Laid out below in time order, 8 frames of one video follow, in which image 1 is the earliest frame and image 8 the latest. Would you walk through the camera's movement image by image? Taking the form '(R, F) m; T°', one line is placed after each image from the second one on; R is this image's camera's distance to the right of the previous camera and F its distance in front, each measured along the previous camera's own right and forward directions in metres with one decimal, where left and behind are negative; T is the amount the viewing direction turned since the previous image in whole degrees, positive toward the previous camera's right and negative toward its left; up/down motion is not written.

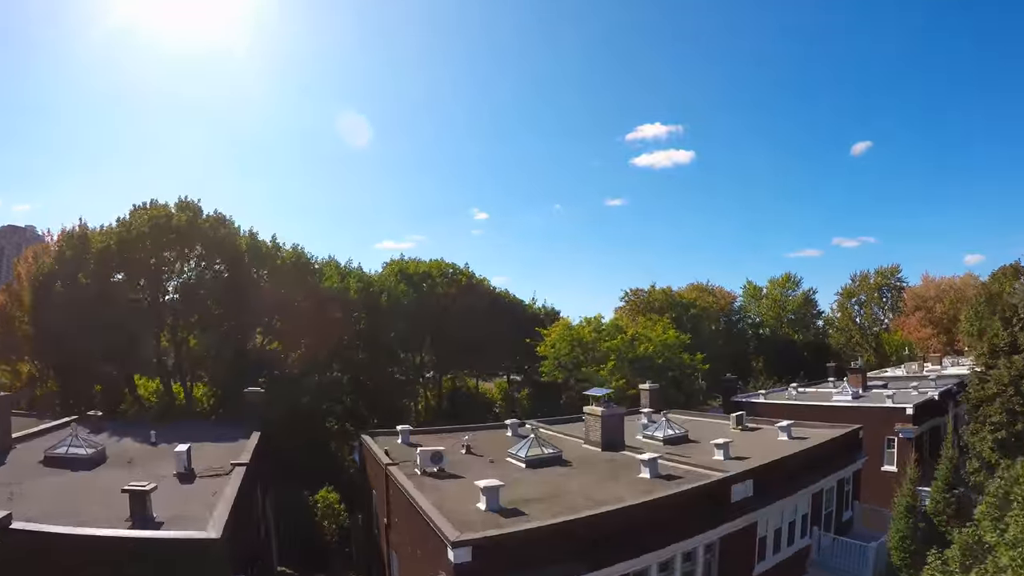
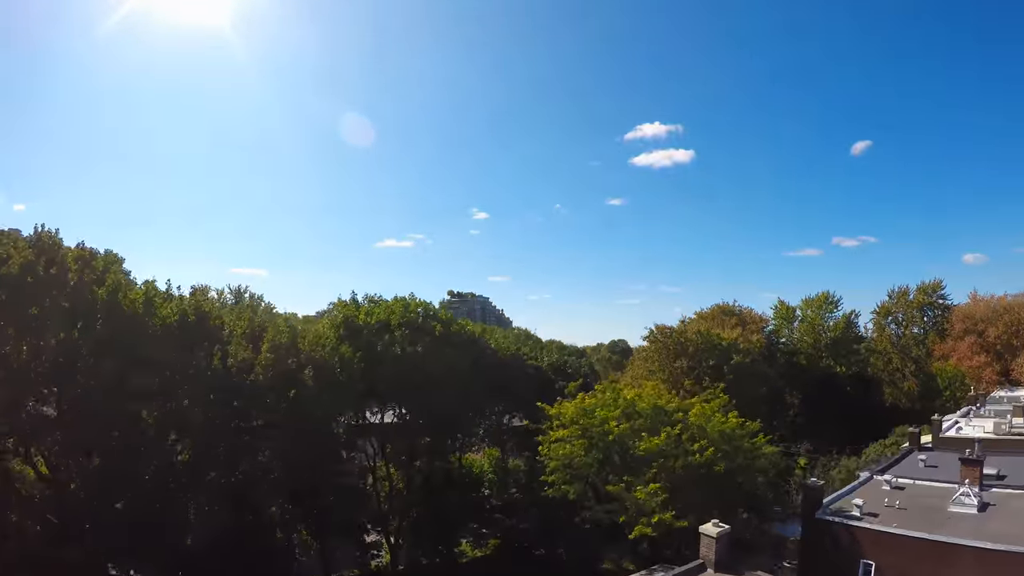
(+0.3, +6.6) m; 0°
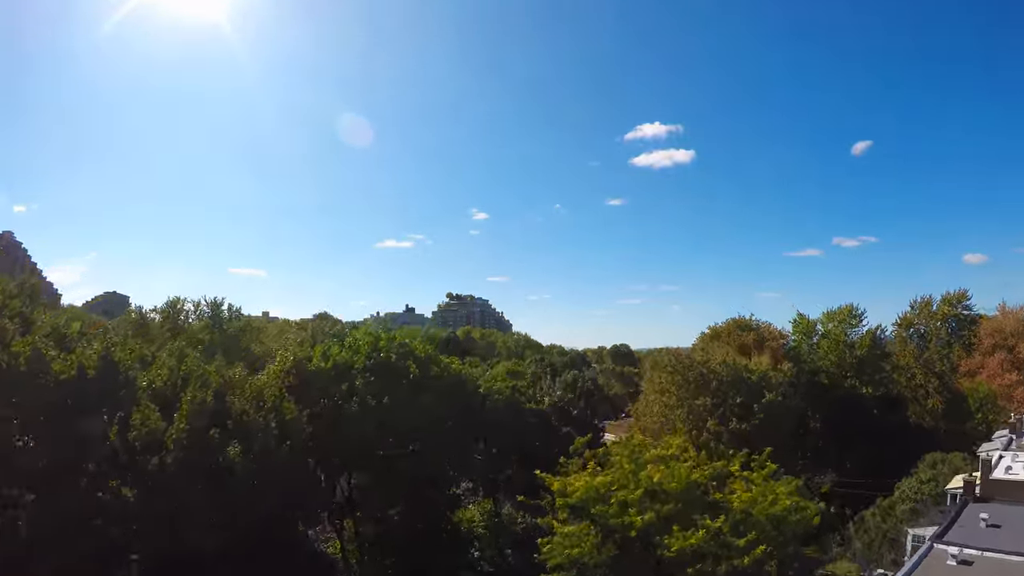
(+0.2, +3.2) m; 0°
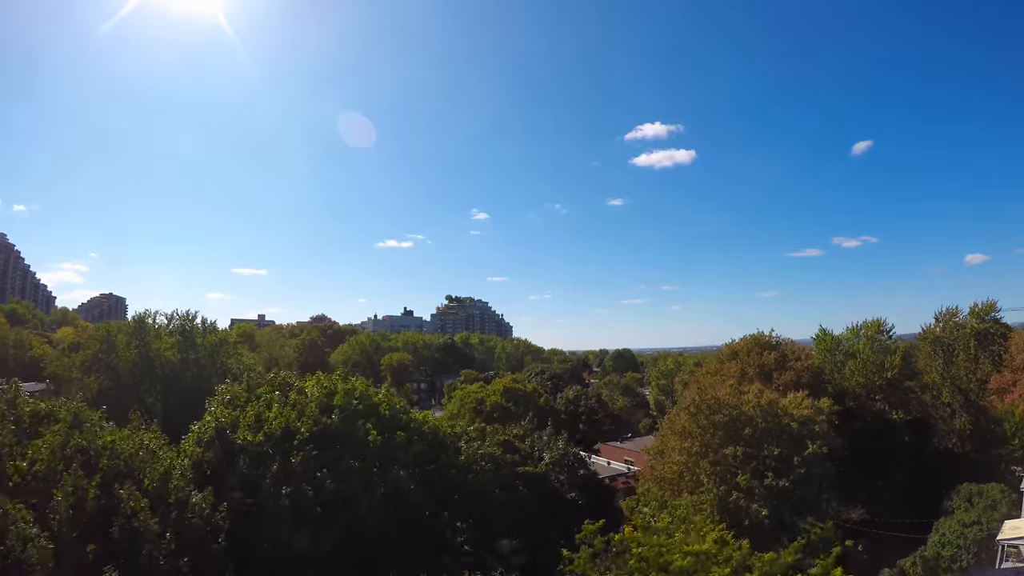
(+0.2, +3.2) m; 0°
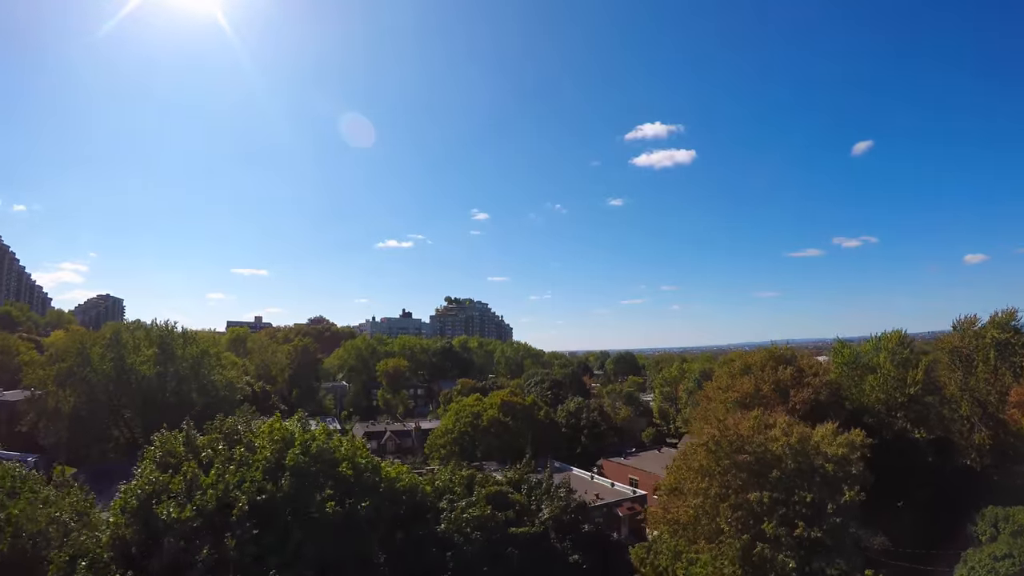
(+0.1, +2.1) m; 0°
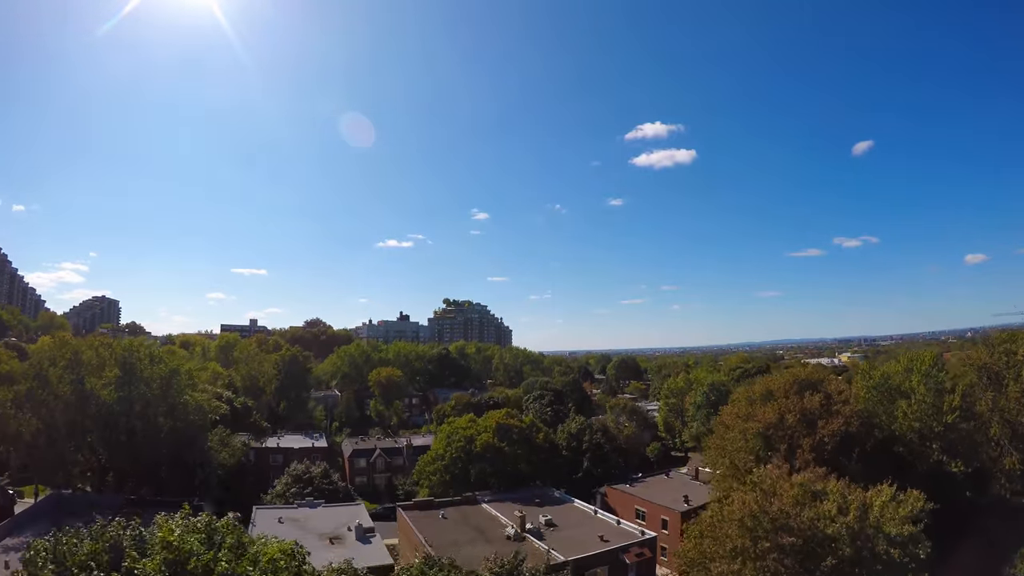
(+0.3, +3.2) m; 0°
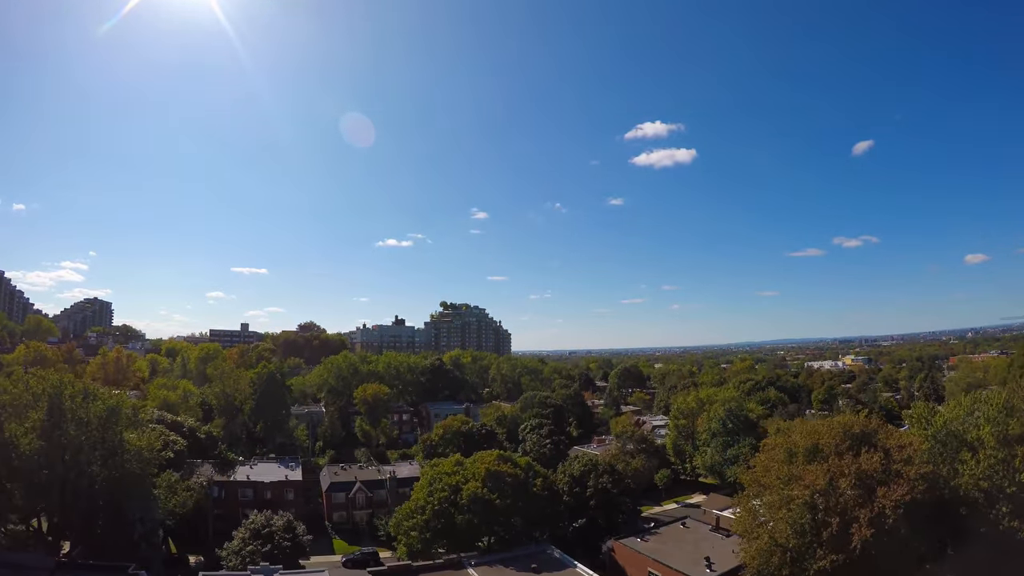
(+0.4, +5.2) m; 0°
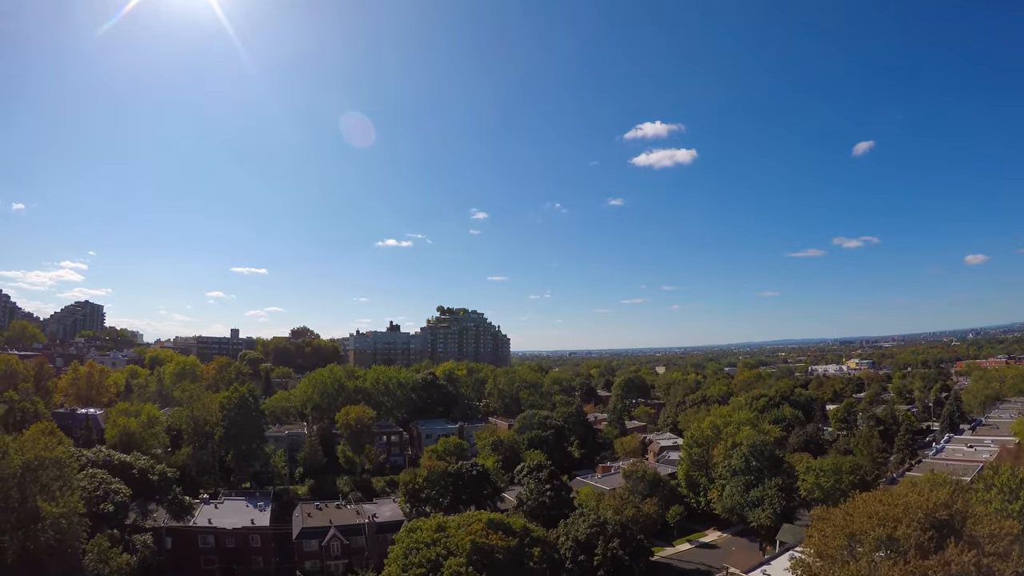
(+0.4, +5.5) m; 0°
